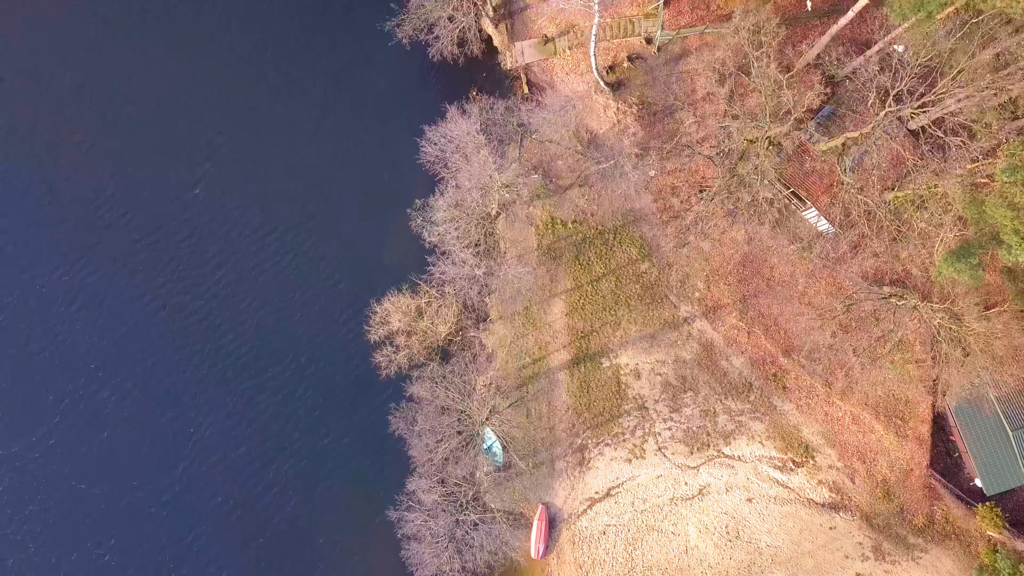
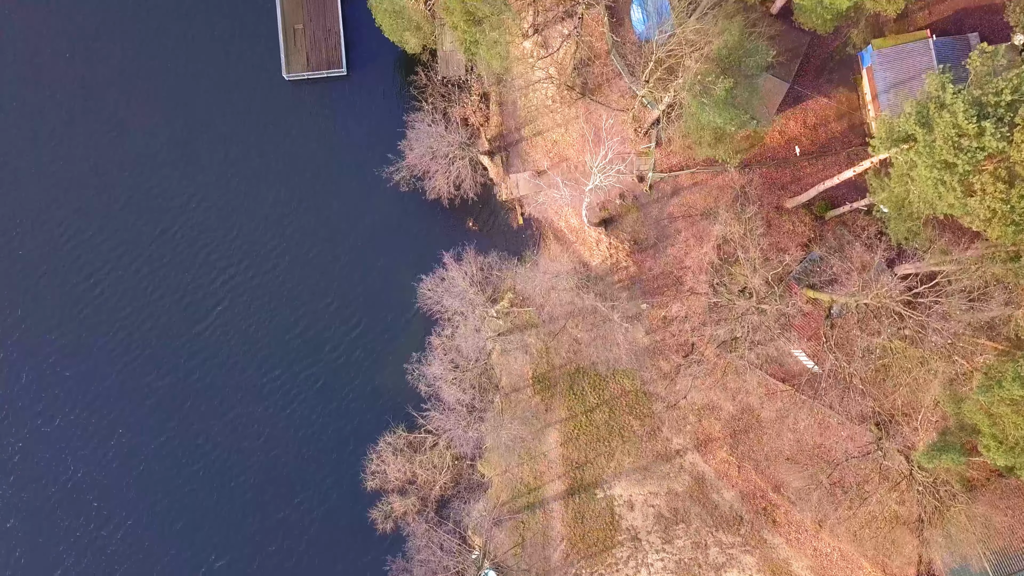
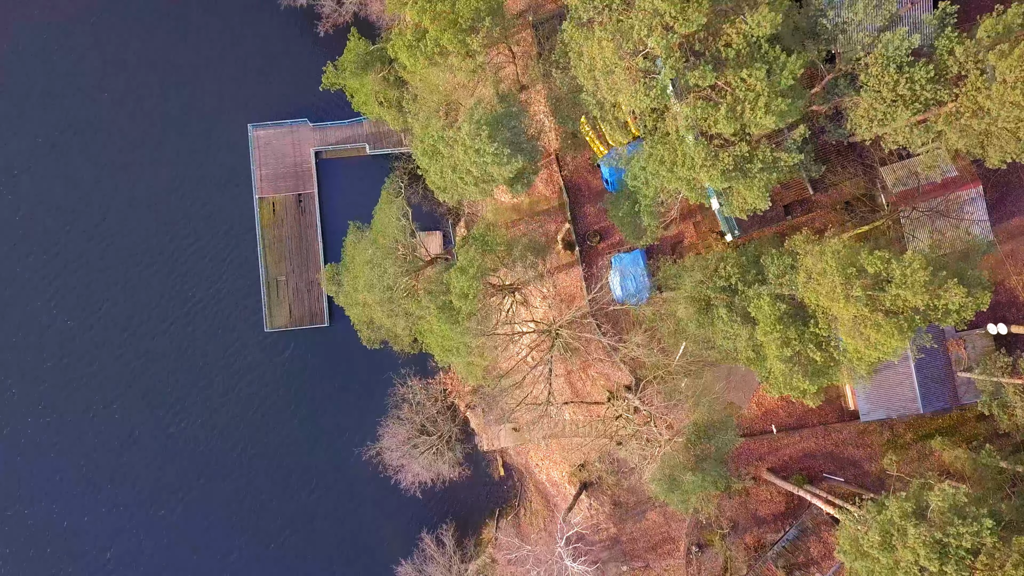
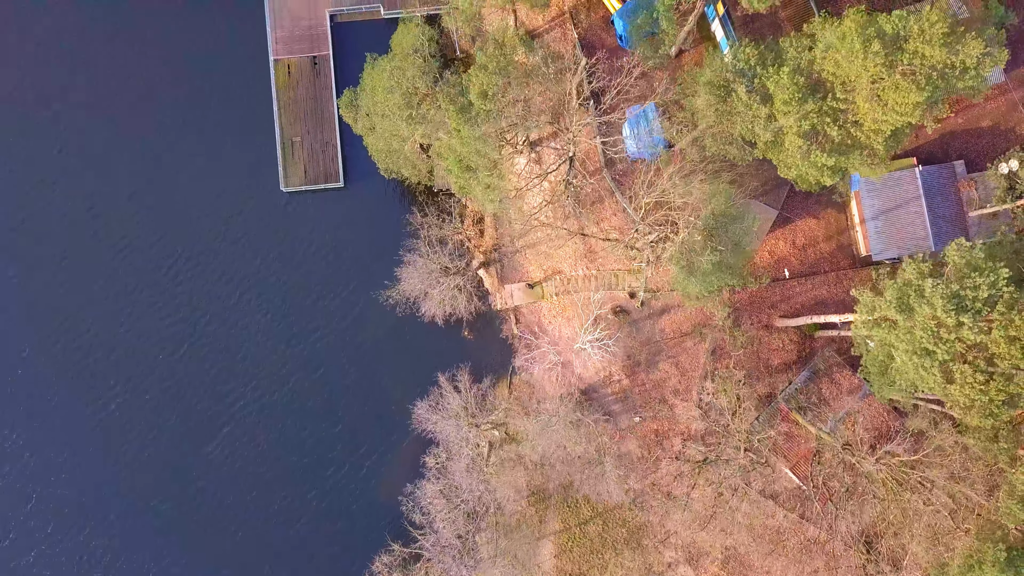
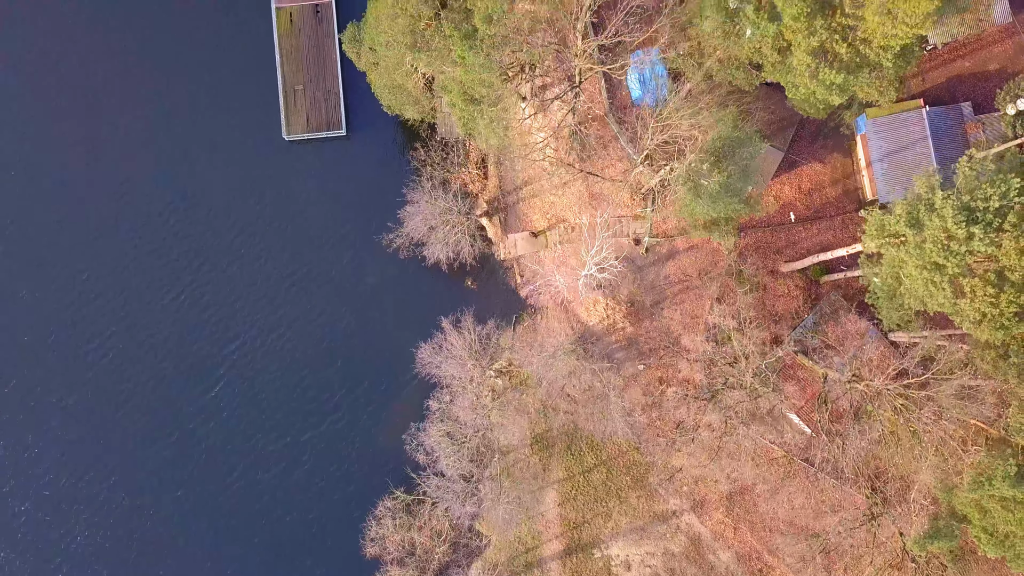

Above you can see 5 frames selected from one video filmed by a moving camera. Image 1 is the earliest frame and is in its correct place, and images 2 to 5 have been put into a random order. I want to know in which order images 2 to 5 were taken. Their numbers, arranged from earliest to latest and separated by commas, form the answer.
2, 5, 4, 3
